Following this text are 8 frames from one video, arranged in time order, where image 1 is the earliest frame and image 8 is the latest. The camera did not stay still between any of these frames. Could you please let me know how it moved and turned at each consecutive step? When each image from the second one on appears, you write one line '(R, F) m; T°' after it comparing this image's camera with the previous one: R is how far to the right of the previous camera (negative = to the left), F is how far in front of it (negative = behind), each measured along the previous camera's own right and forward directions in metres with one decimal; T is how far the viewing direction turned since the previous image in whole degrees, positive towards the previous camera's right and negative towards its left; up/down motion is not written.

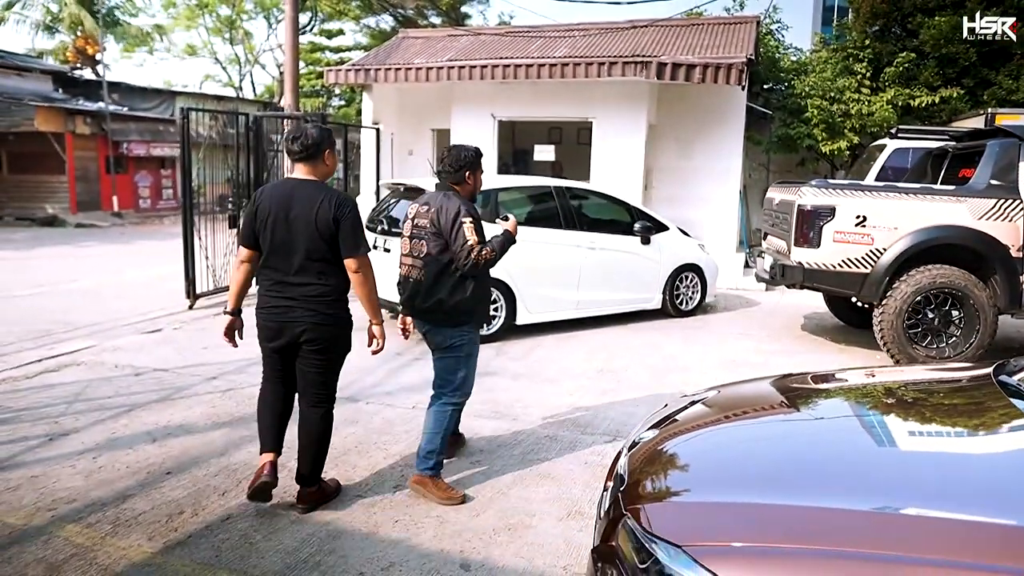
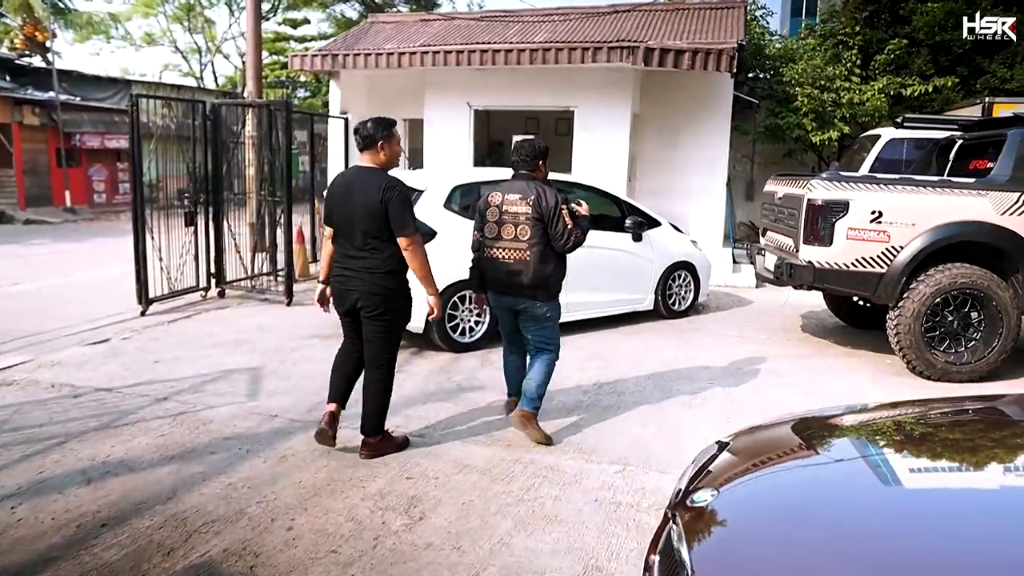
(-0.1, +0.6) m; +2°
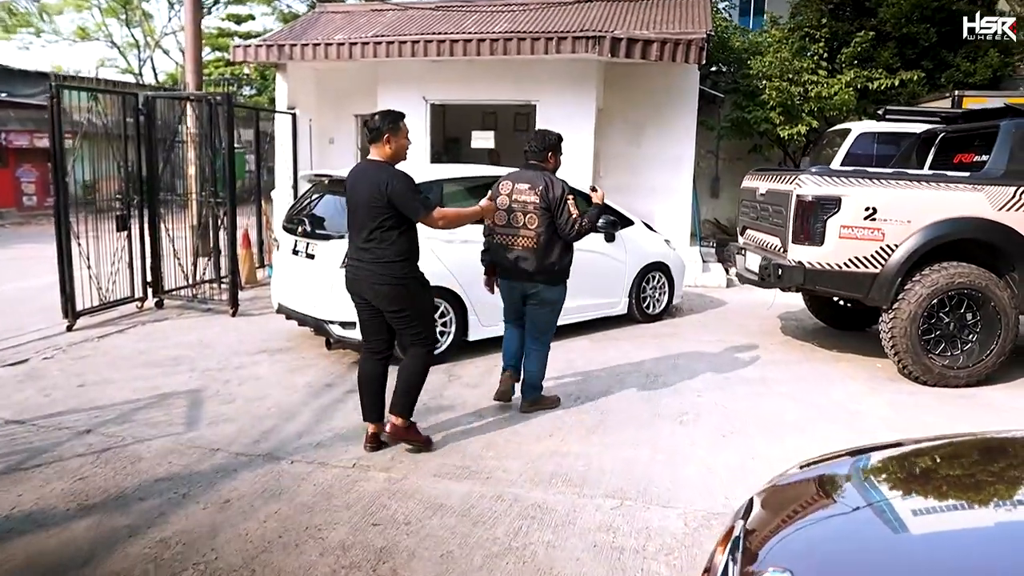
(-0.1, +0.5) m; +3°
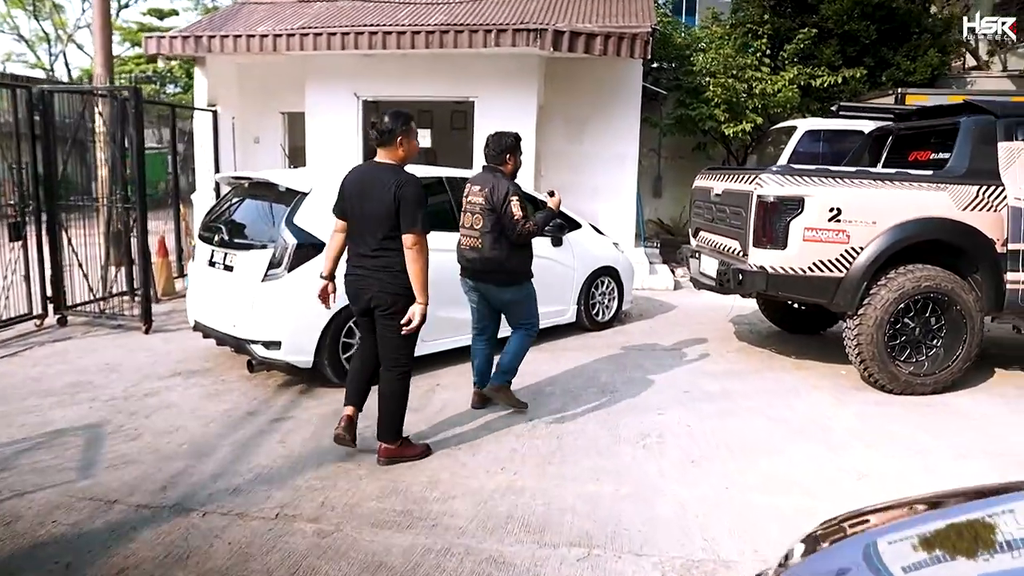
(0.0, +0.5) m; +5°
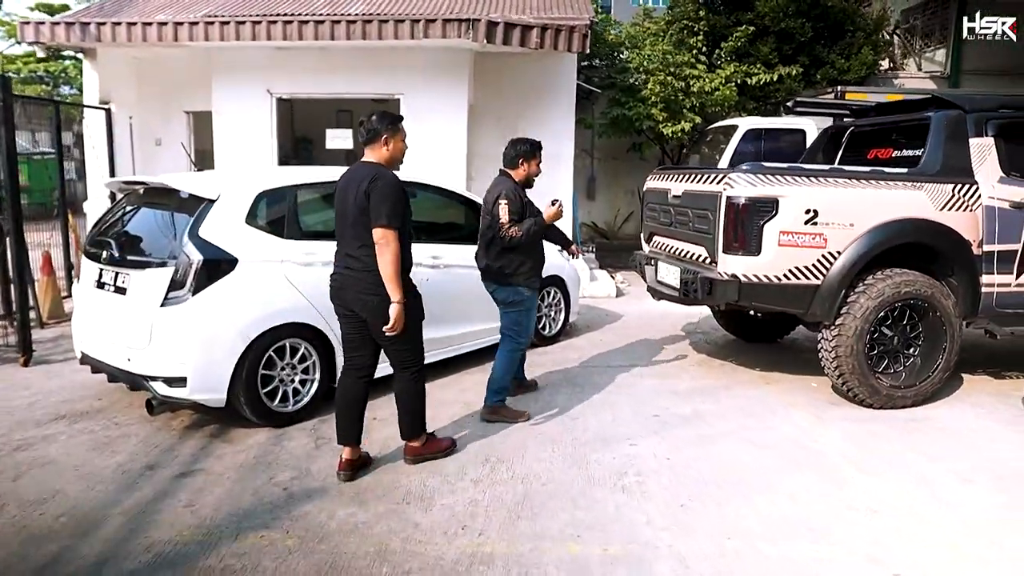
(-0.2, +0.6) m; +6°
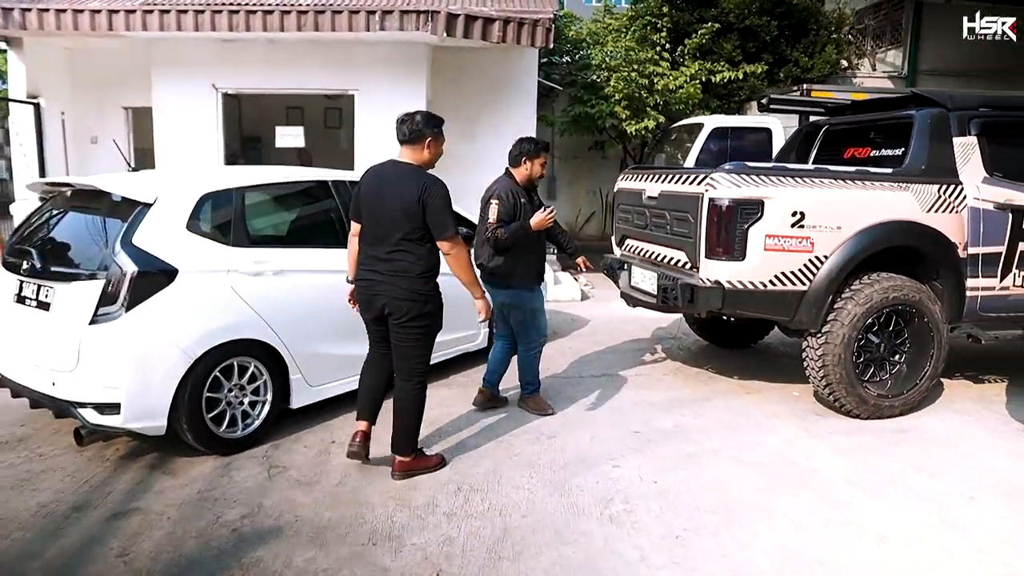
(-0.1, +0.3) m; +3°
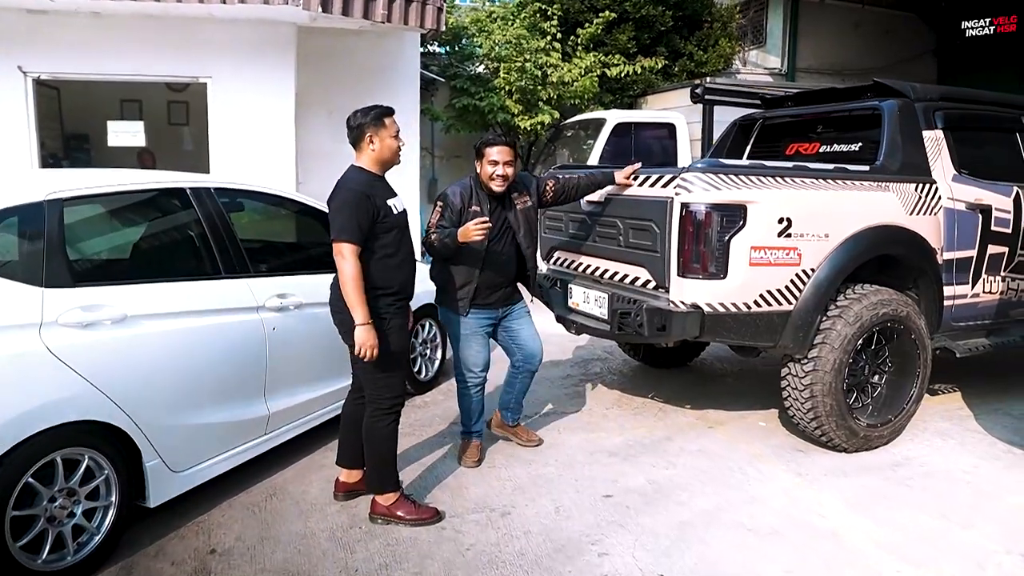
(-0.3, +1.0) m; +11°
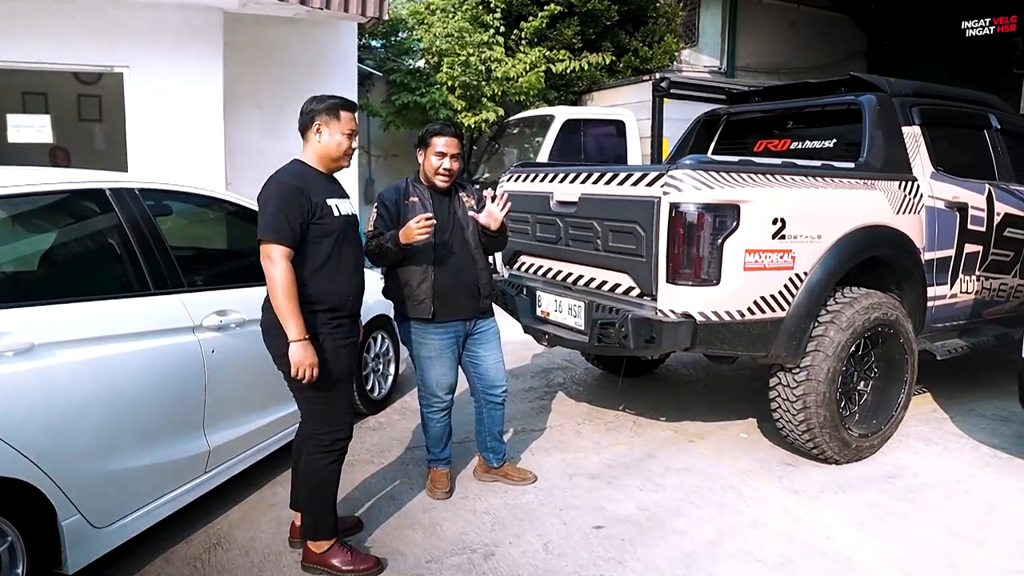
(-0.2, +0.4) m; +5°
